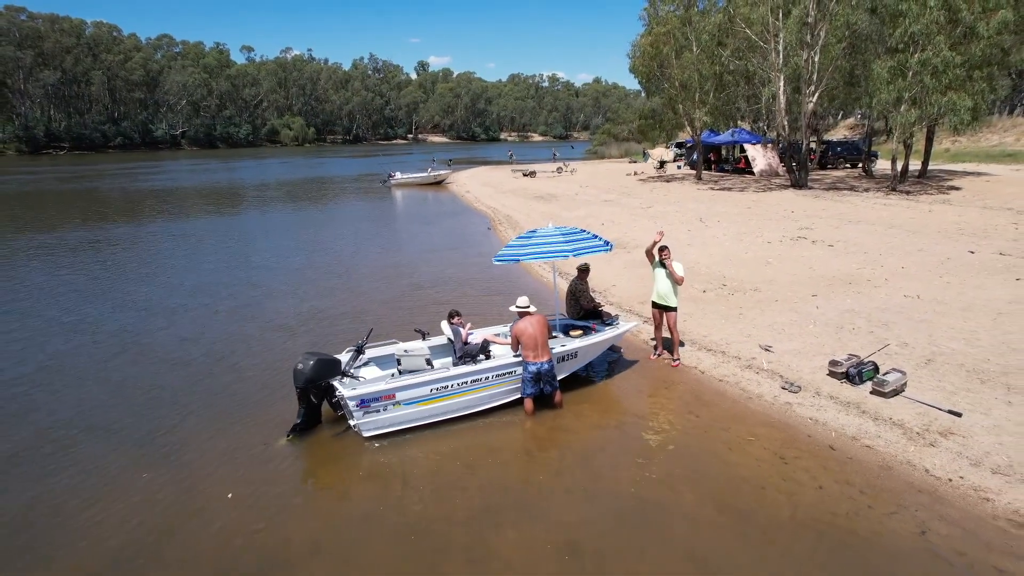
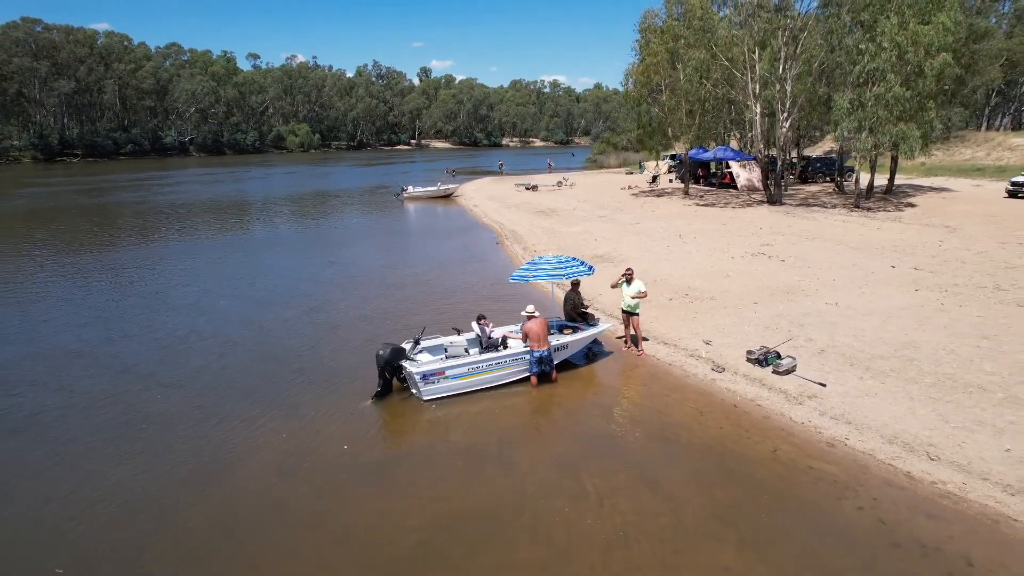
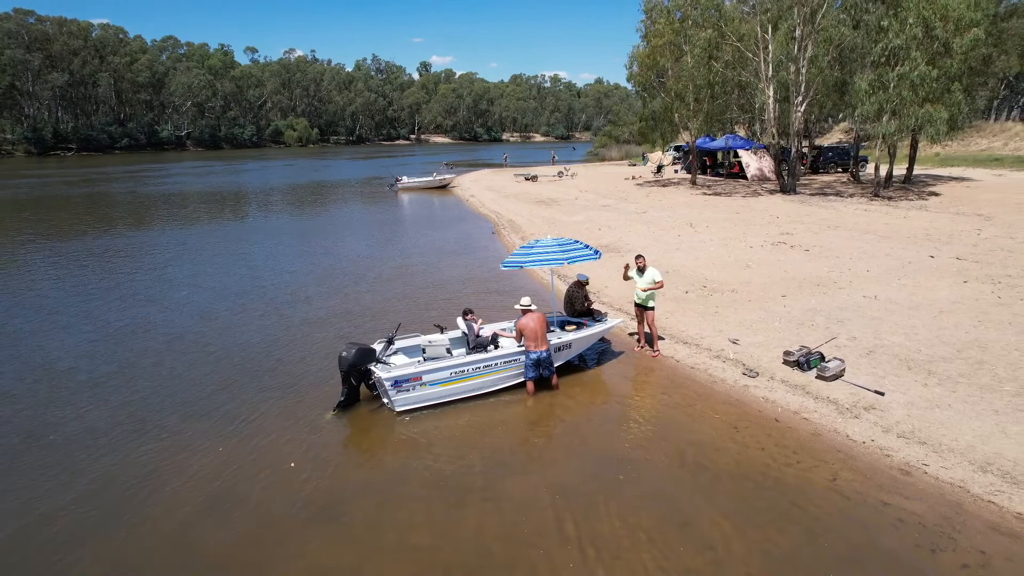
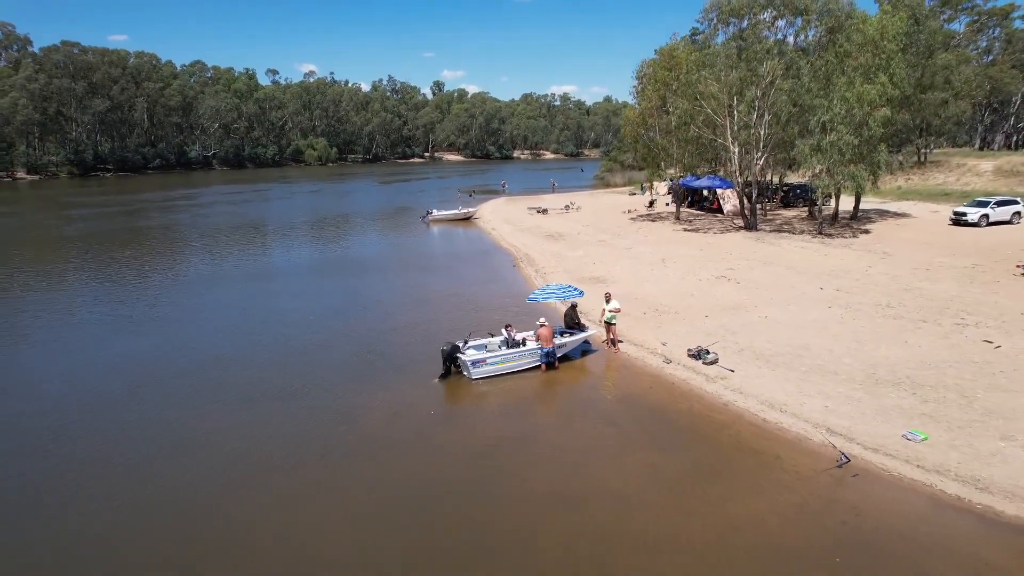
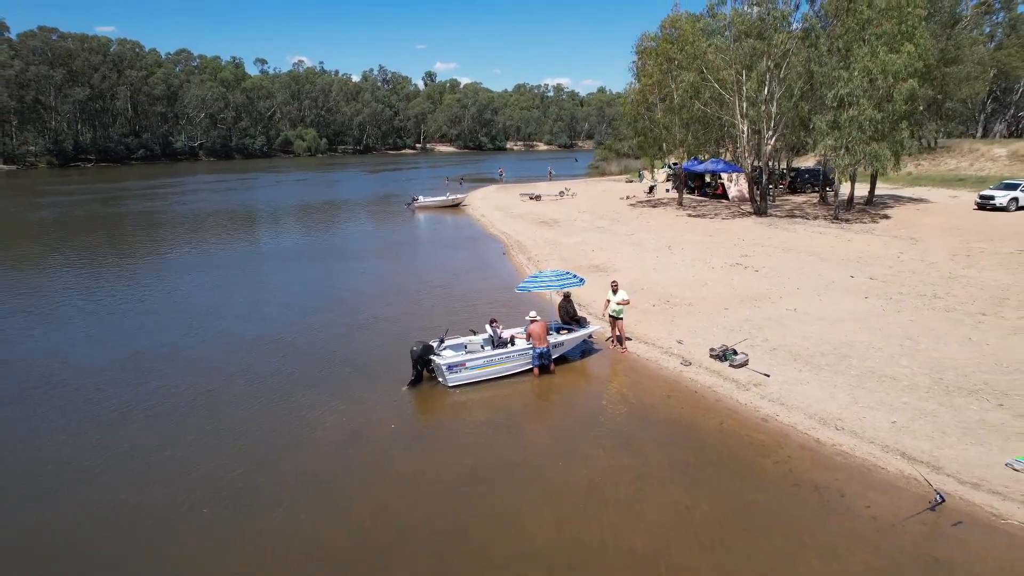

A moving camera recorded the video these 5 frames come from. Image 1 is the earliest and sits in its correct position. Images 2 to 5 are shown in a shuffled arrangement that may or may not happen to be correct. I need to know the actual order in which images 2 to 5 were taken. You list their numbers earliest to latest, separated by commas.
3, 2, 5, 4
